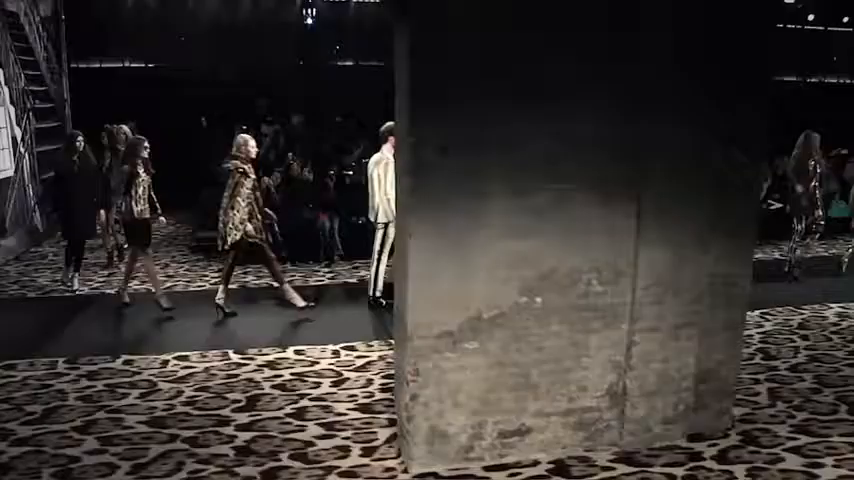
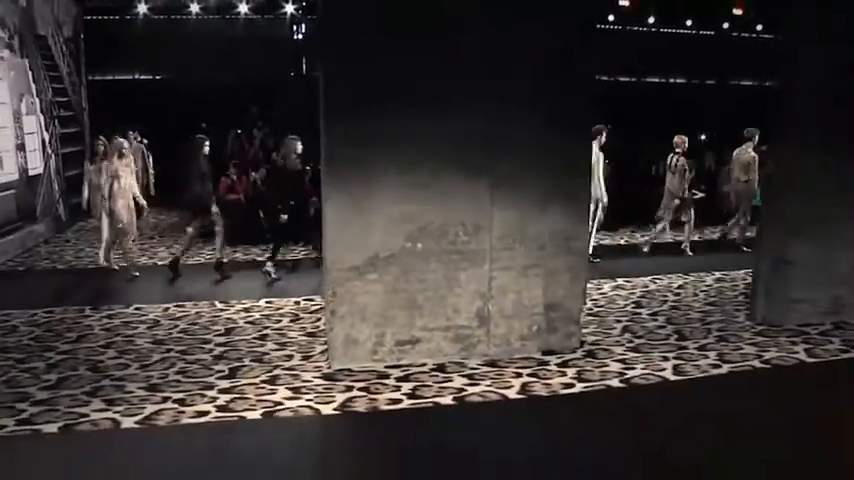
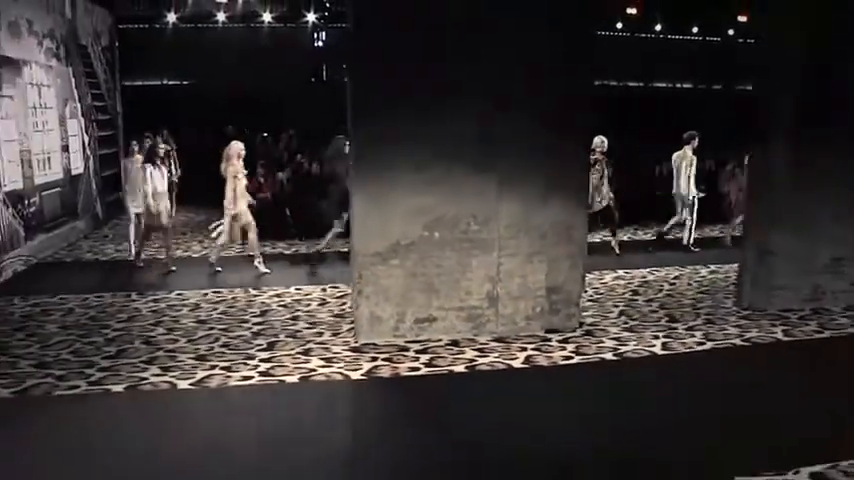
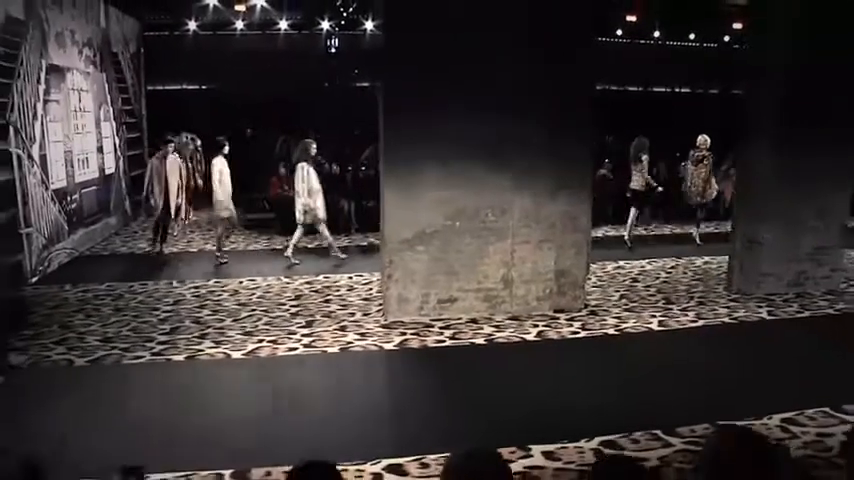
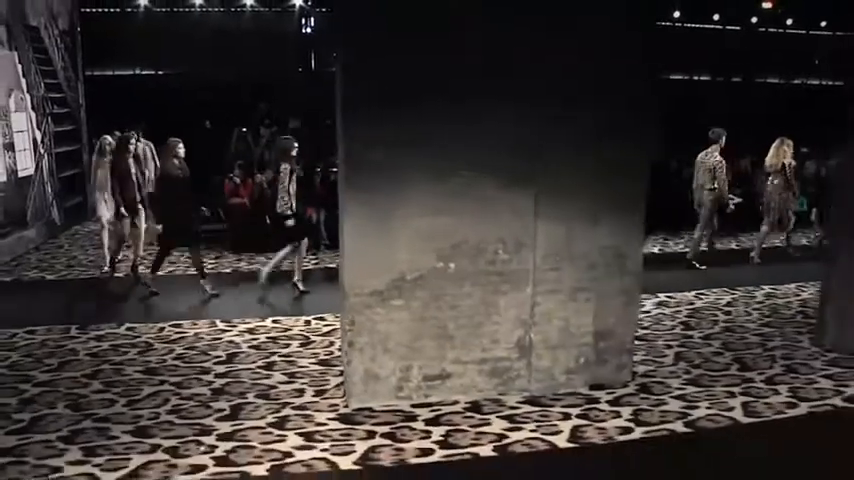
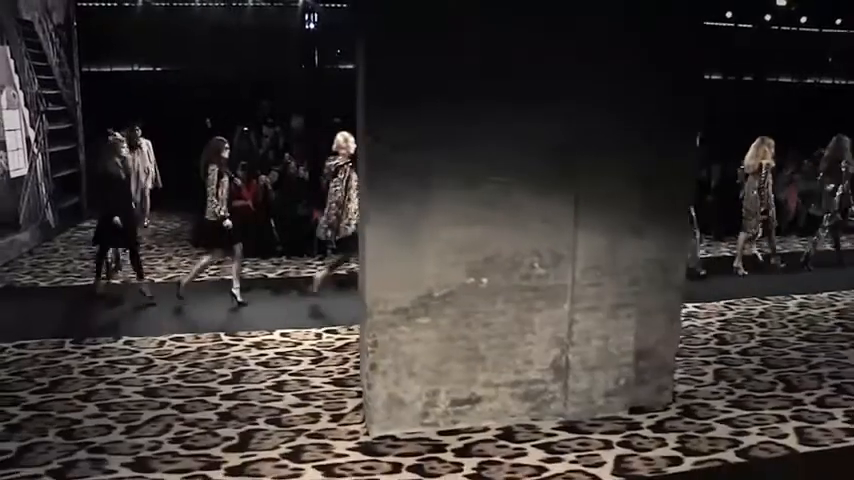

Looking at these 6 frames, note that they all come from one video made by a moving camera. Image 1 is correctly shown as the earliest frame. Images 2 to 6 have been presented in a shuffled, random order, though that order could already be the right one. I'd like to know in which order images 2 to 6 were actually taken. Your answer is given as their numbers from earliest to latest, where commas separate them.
6, 5, 2, 3, 4
